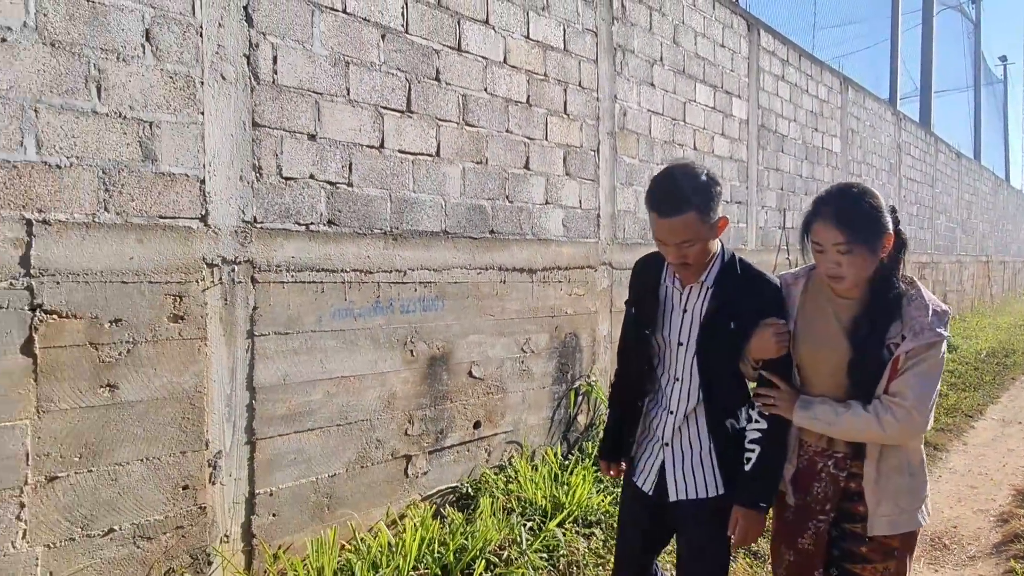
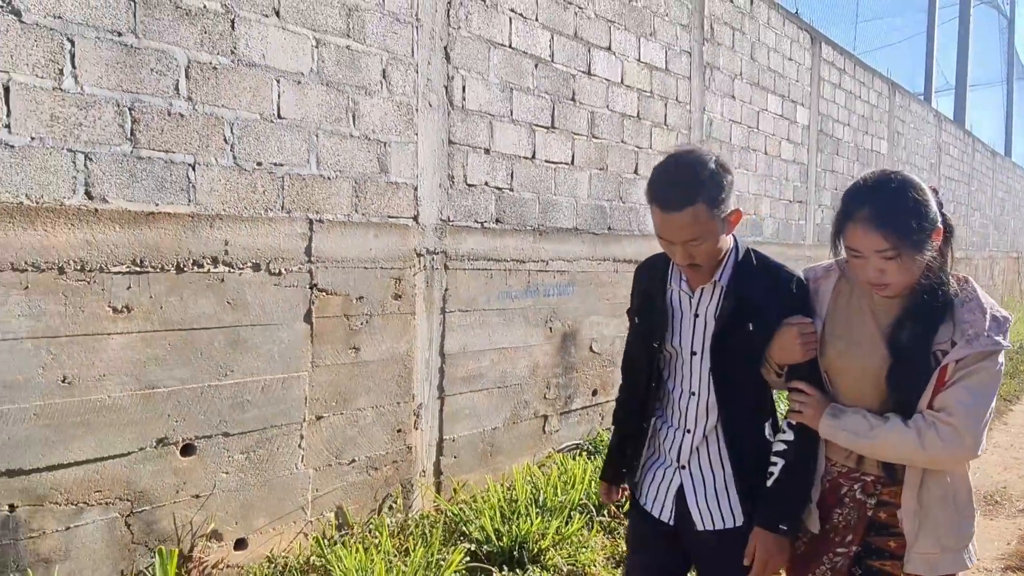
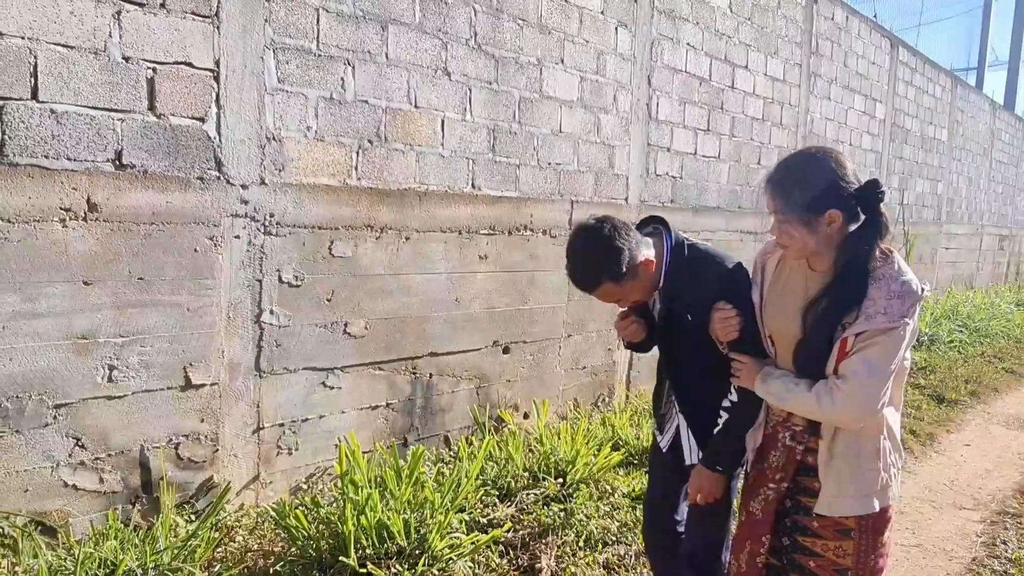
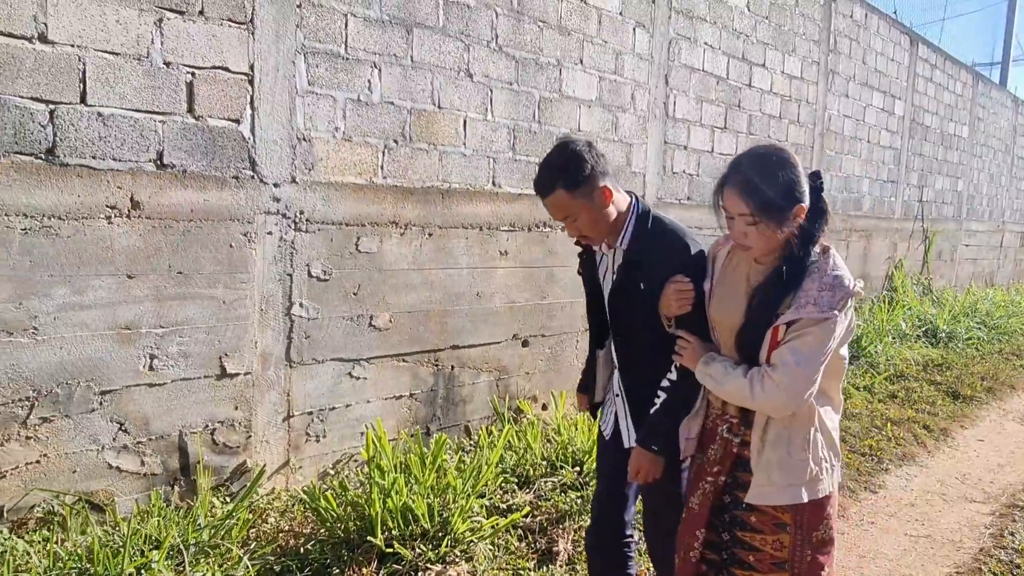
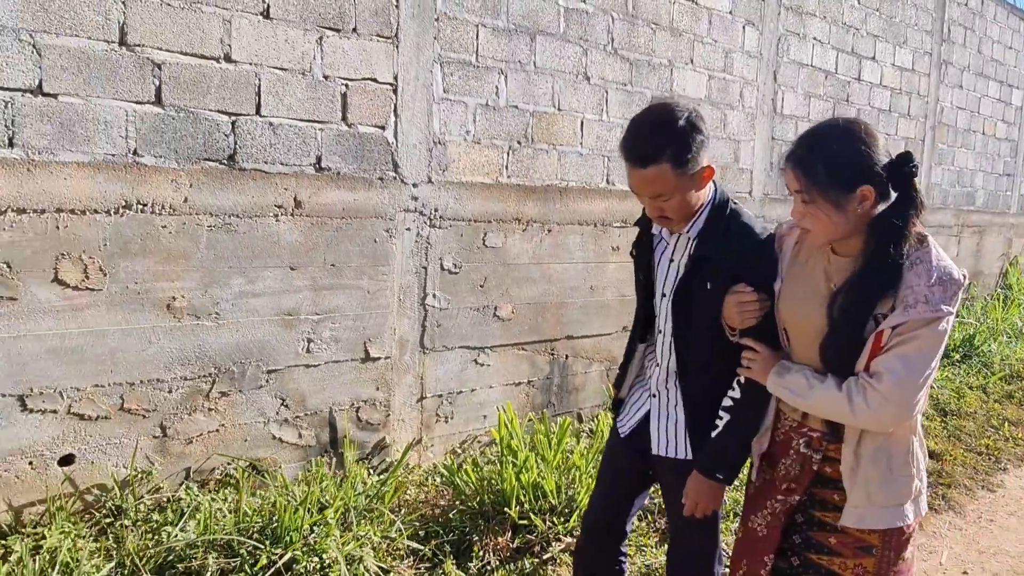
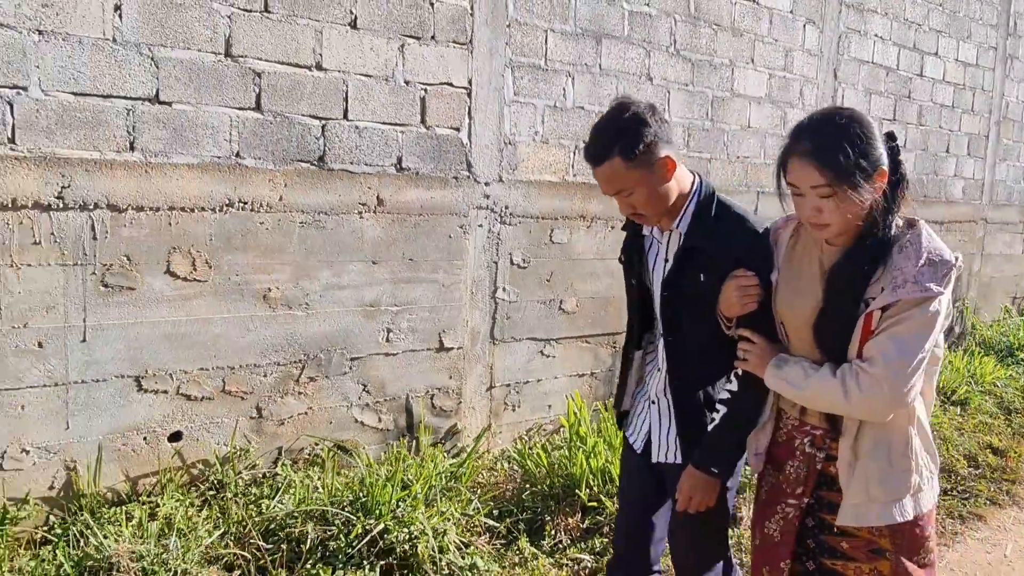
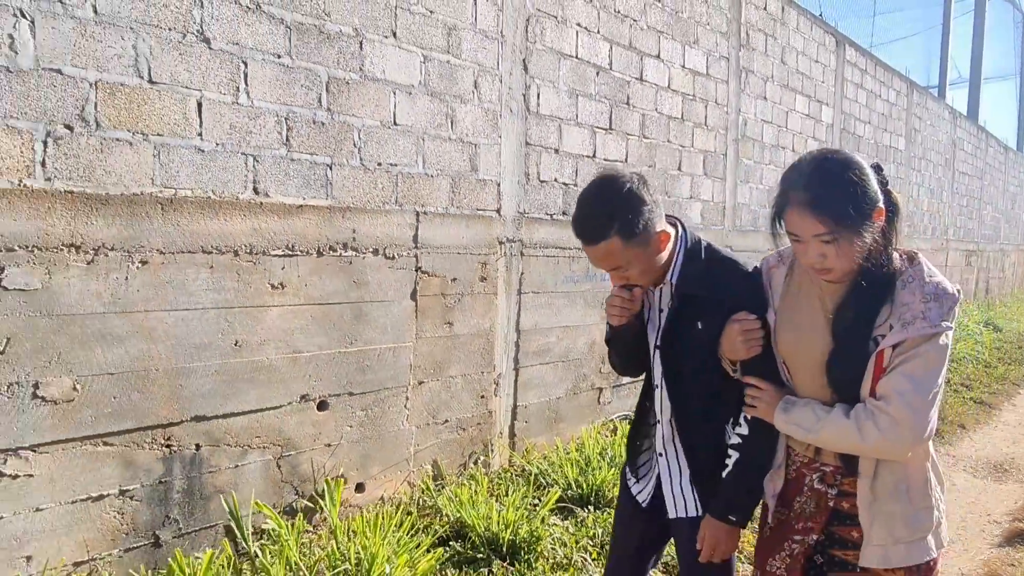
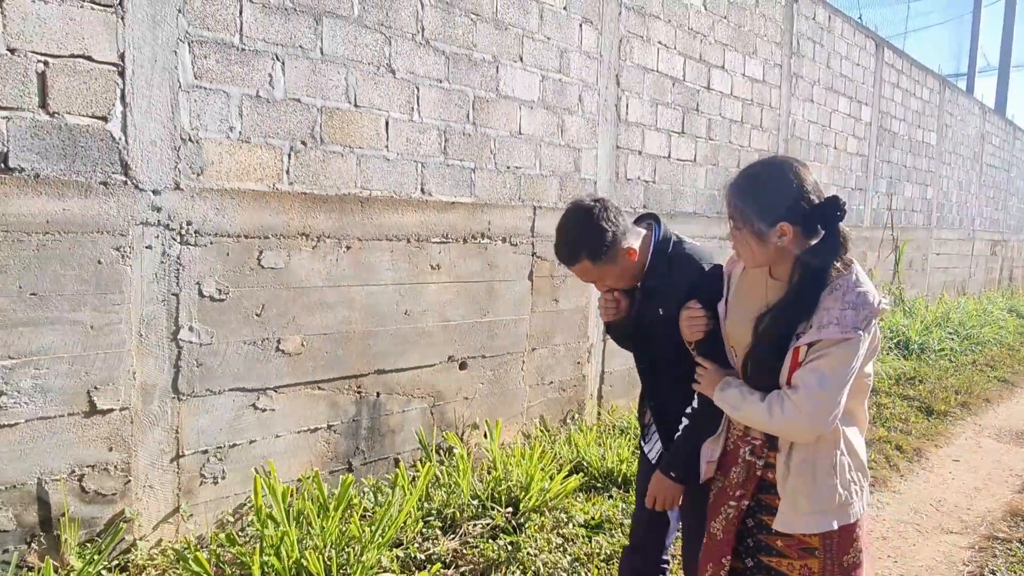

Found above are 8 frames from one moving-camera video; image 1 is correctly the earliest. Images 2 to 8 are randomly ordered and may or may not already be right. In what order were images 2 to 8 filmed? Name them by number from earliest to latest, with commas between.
2, 7, 8, 3, 4, 5, 6
